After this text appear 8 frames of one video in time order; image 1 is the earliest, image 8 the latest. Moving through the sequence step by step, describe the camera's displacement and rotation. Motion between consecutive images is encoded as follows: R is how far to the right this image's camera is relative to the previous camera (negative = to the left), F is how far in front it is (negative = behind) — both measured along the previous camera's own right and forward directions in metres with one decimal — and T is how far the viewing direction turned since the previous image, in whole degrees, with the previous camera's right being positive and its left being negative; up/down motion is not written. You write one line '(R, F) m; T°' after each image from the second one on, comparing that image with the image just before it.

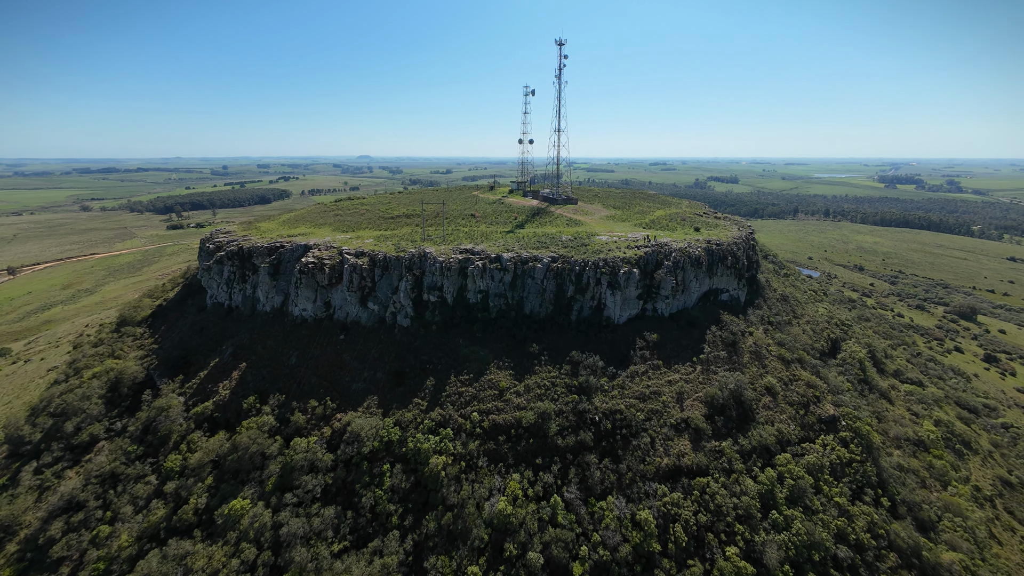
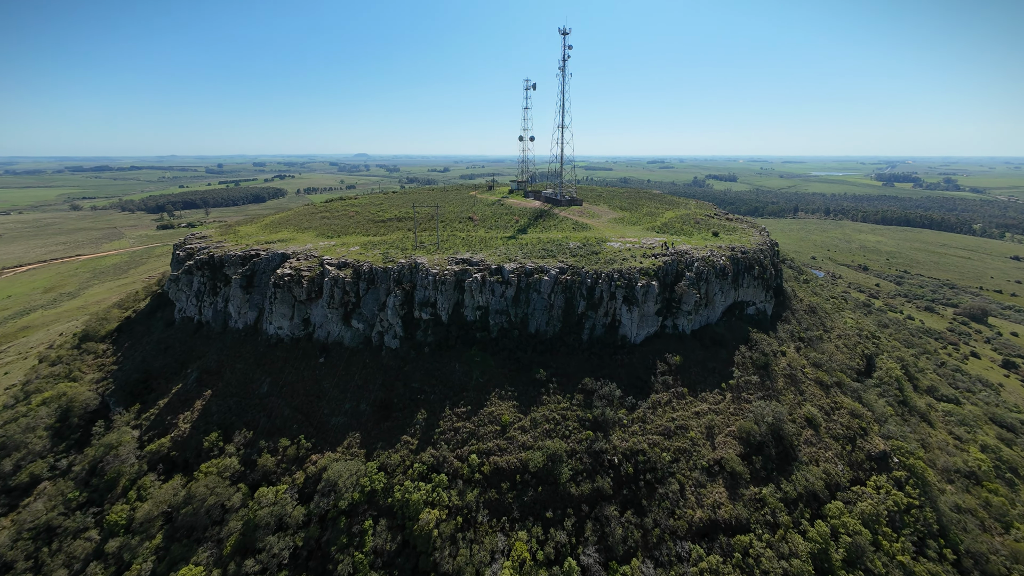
(-0.6, +6.0) m; 0°
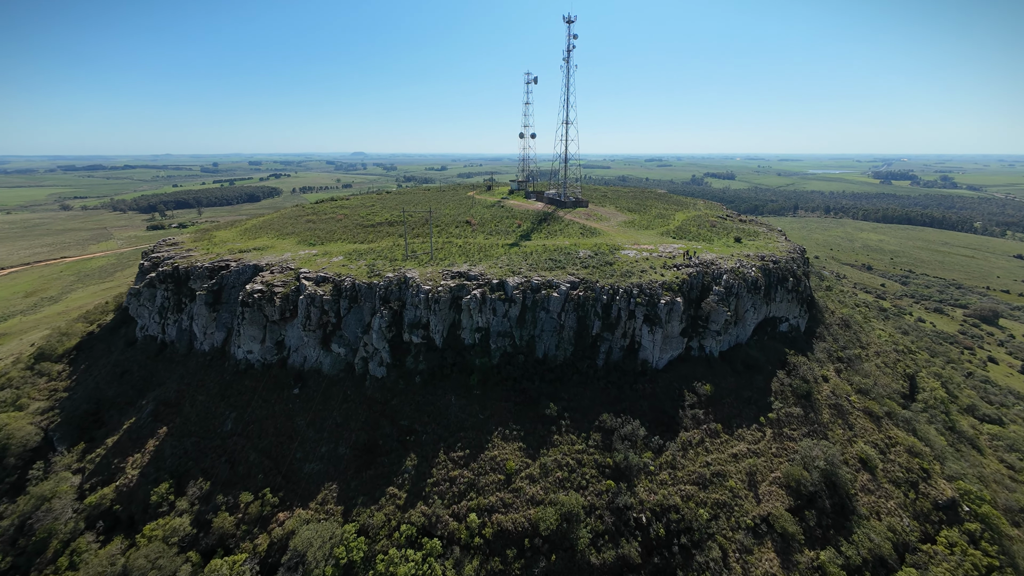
(-0.6, +5.9) m; 0°
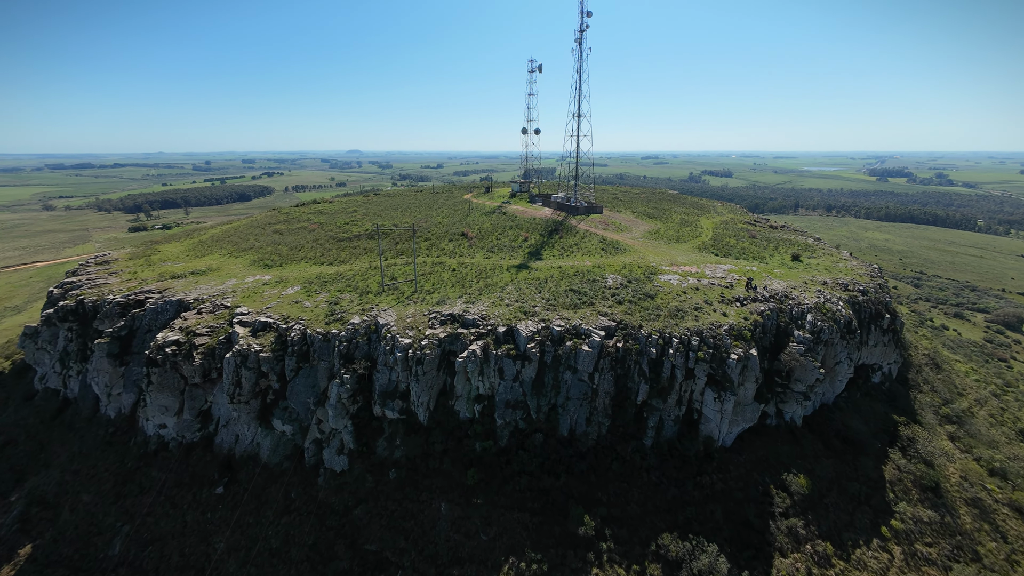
(-1.2, +11.1) m; 0°
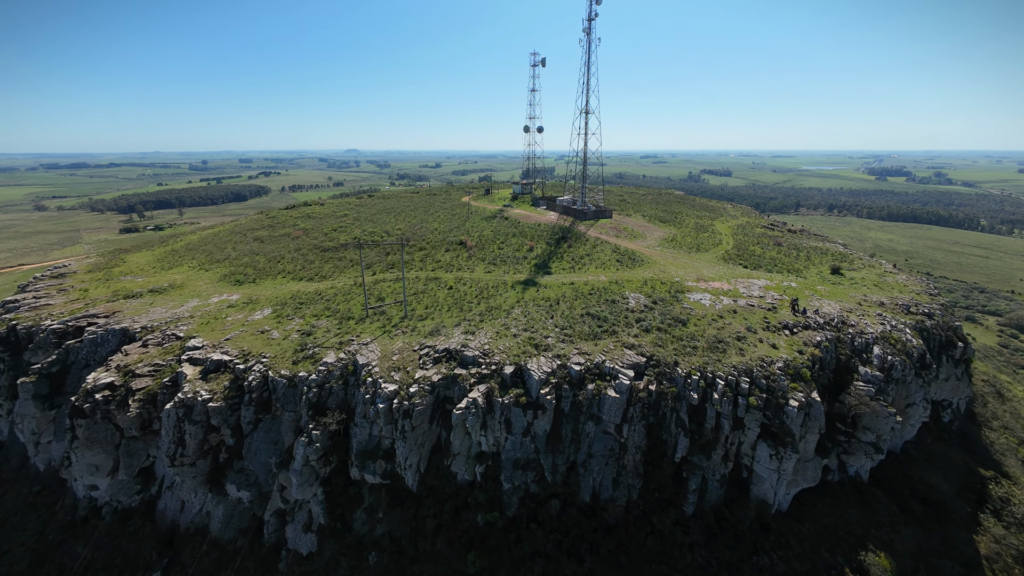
(-0.6, +5.3) m; 0°
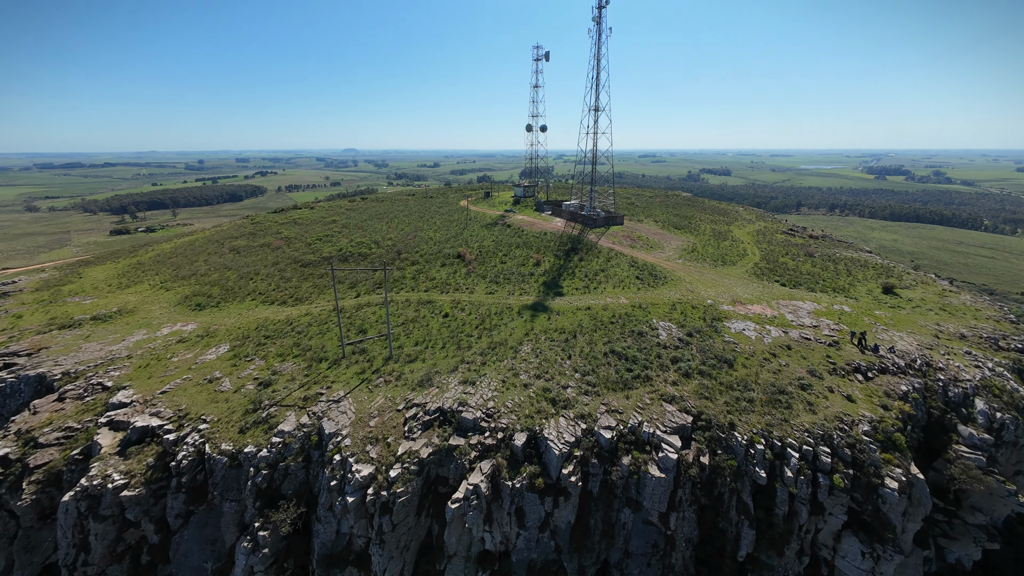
(-0.6, +5.4) m; 0°
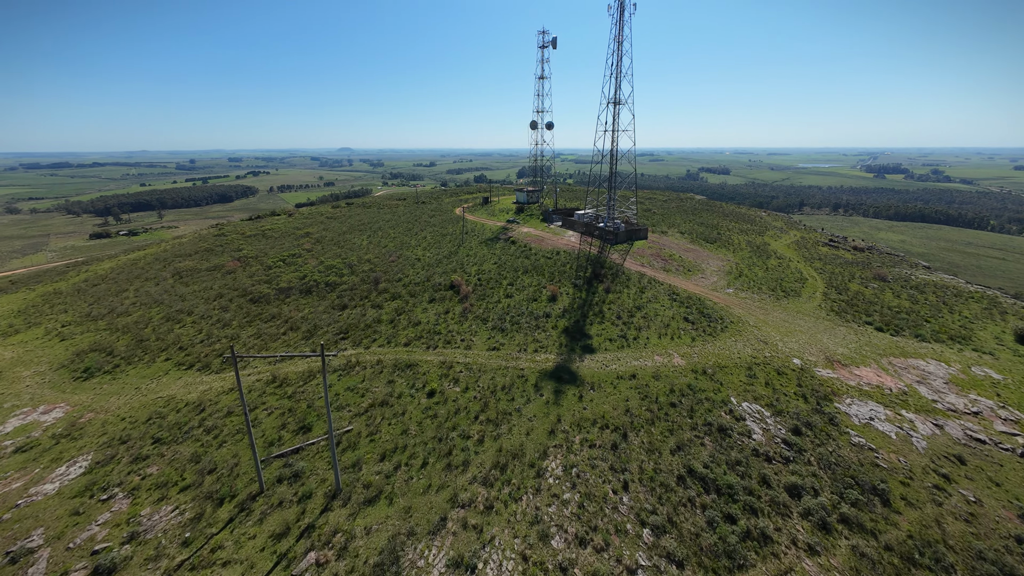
(-0.9, +9.4) m; 0°
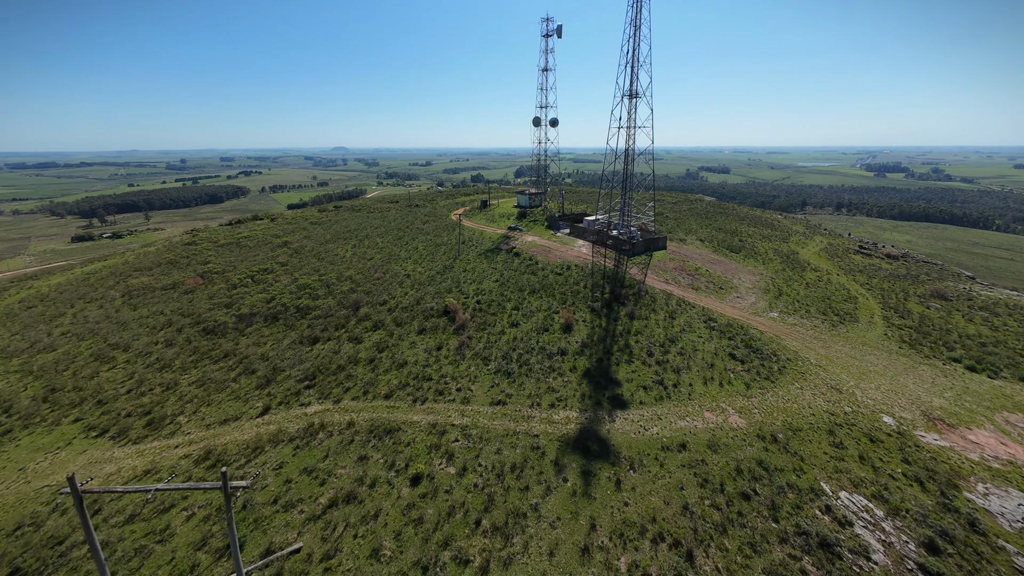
(-0.6, +5.6) m; 0°
